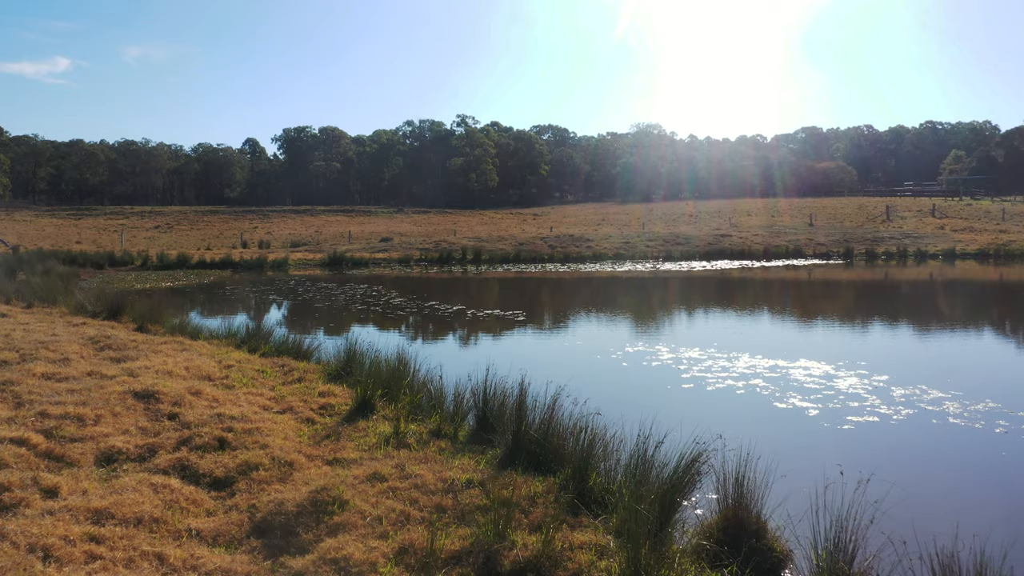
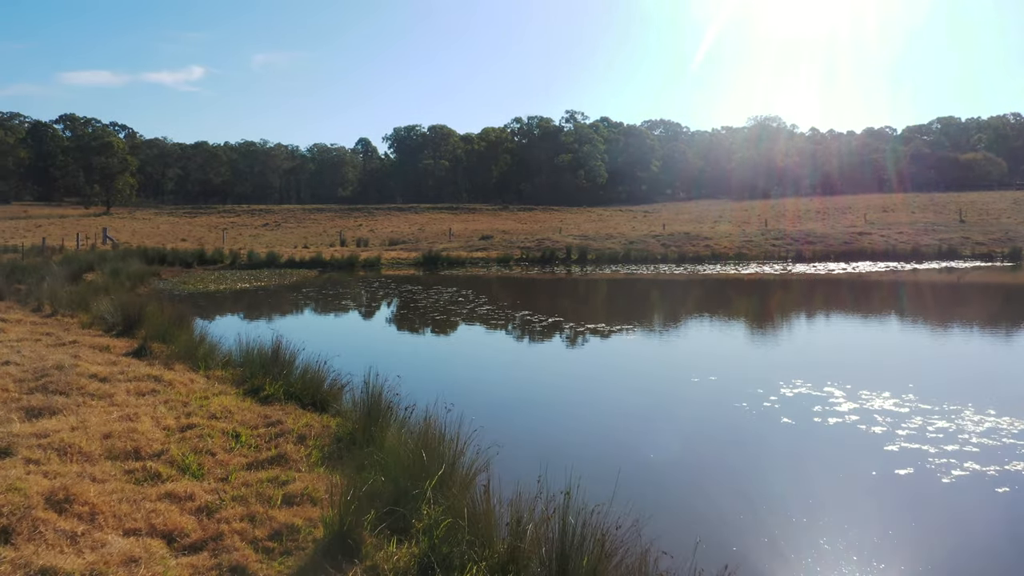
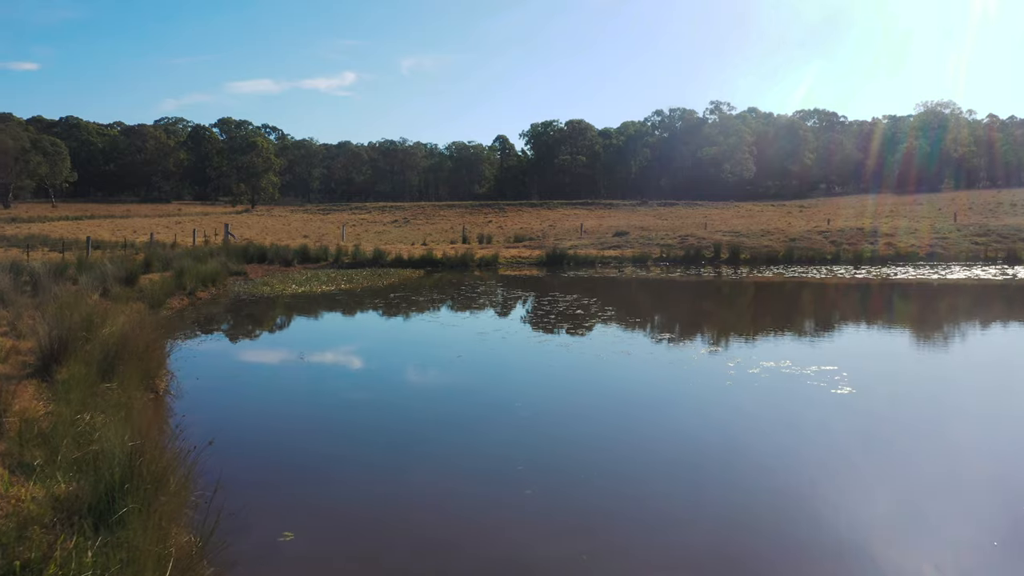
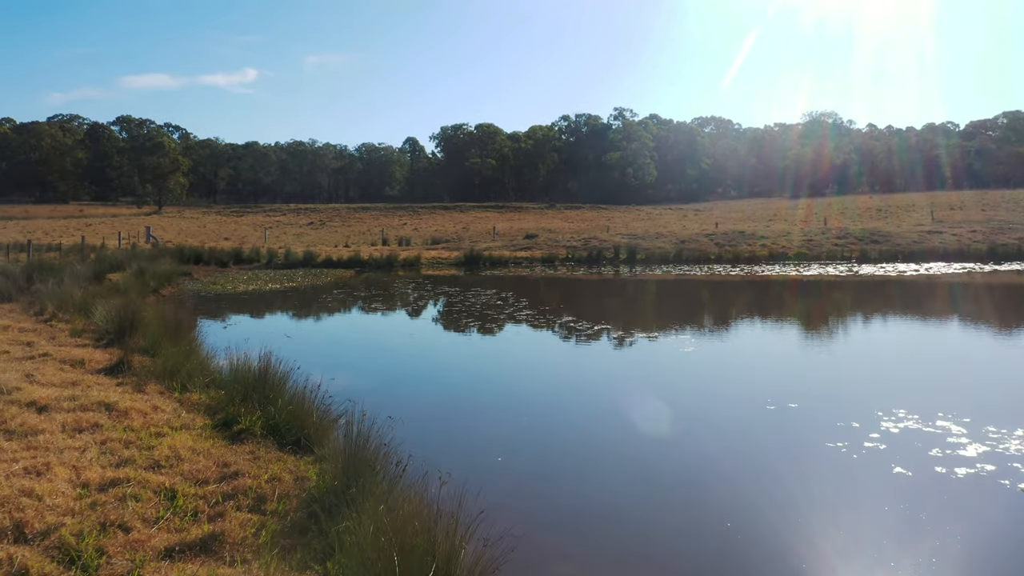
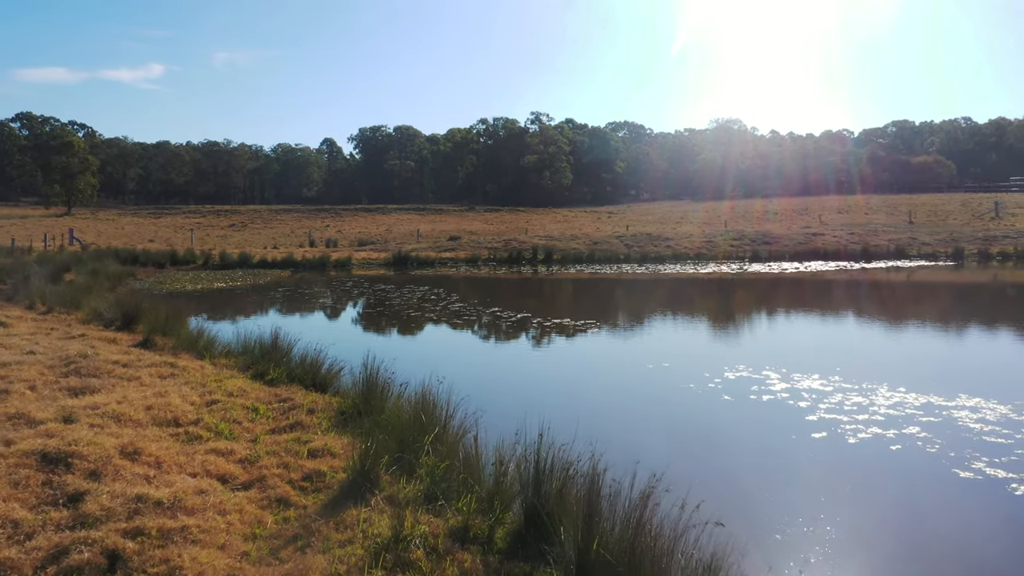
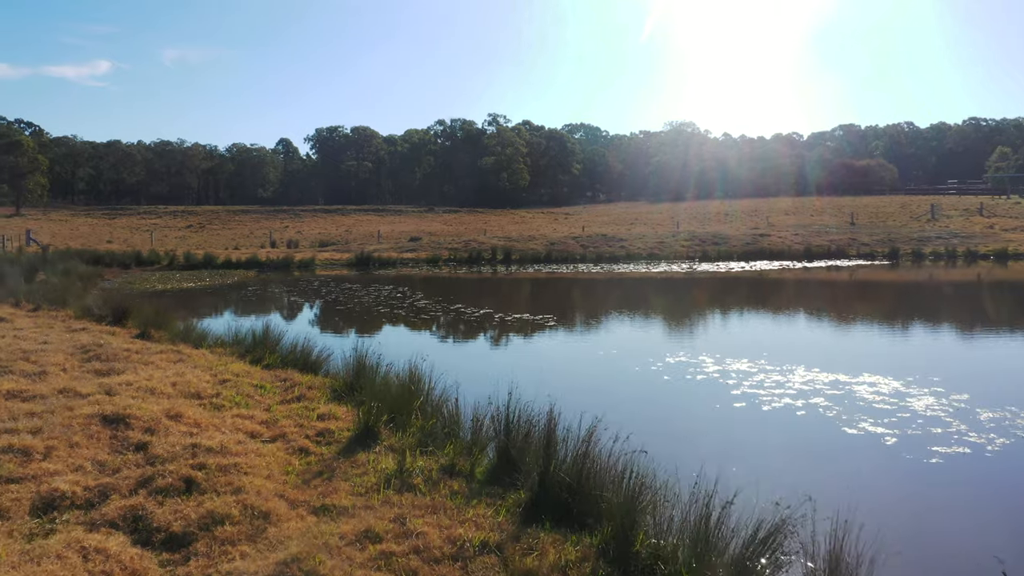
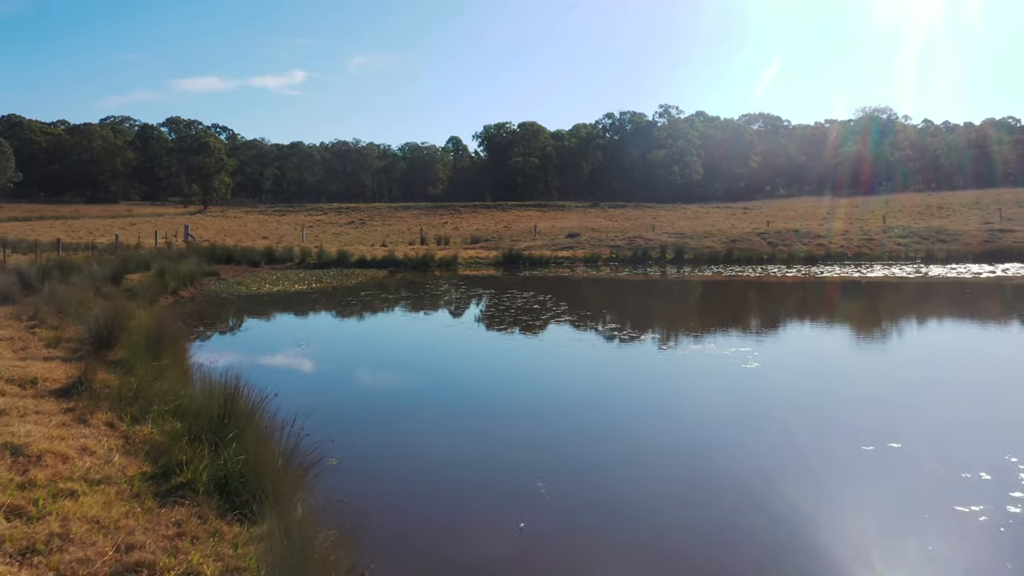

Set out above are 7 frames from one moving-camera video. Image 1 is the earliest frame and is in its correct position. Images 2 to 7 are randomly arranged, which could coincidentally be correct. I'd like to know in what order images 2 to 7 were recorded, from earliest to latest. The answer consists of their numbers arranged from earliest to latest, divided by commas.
6, 5, 2, 4, 7, 3
